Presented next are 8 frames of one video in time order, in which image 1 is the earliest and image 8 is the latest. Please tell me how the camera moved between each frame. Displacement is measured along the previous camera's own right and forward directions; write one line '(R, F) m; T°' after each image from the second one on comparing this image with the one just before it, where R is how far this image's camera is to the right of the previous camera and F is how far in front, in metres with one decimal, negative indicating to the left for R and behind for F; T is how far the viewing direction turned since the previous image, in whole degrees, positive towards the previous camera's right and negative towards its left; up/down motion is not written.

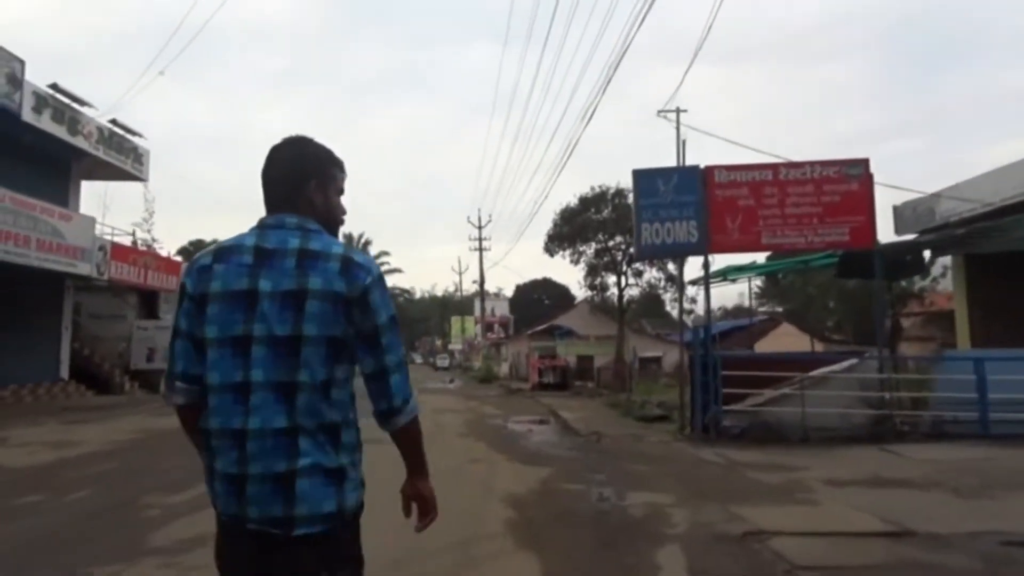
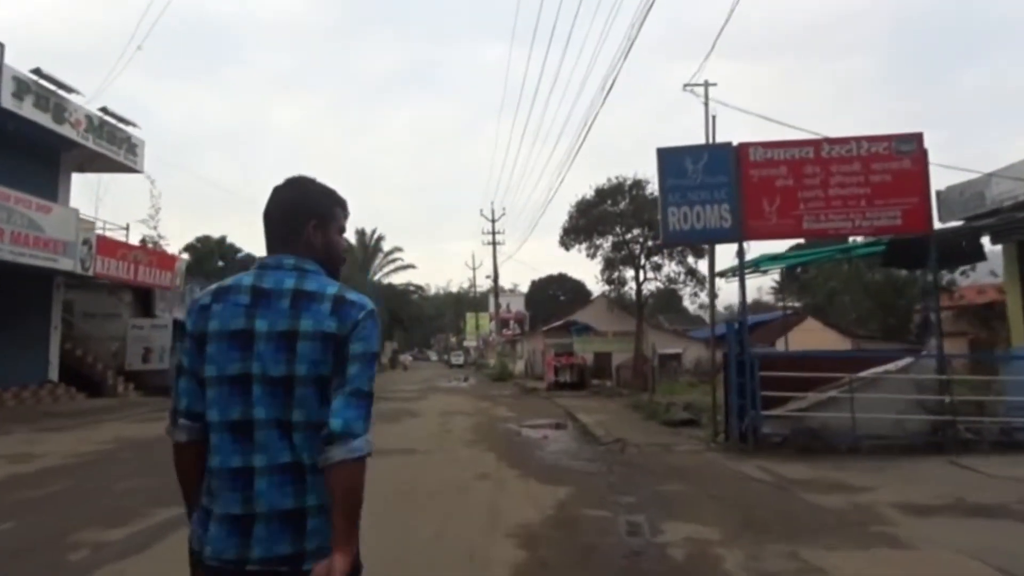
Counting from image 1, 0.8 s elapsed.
(+0.1, +1.6) m; -1°
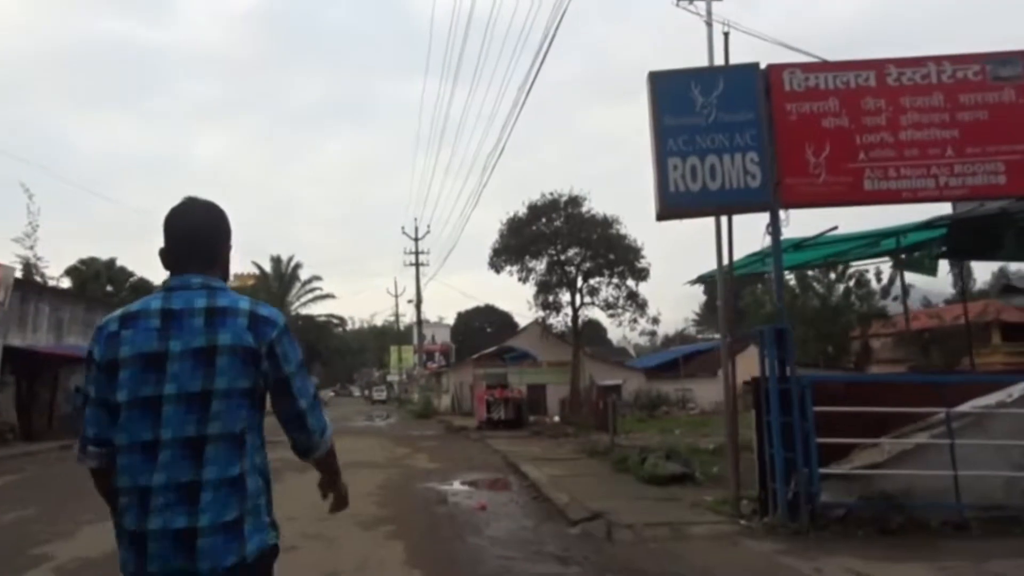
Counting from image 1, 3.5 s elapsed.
(+0.1, +5.1) m; +5°
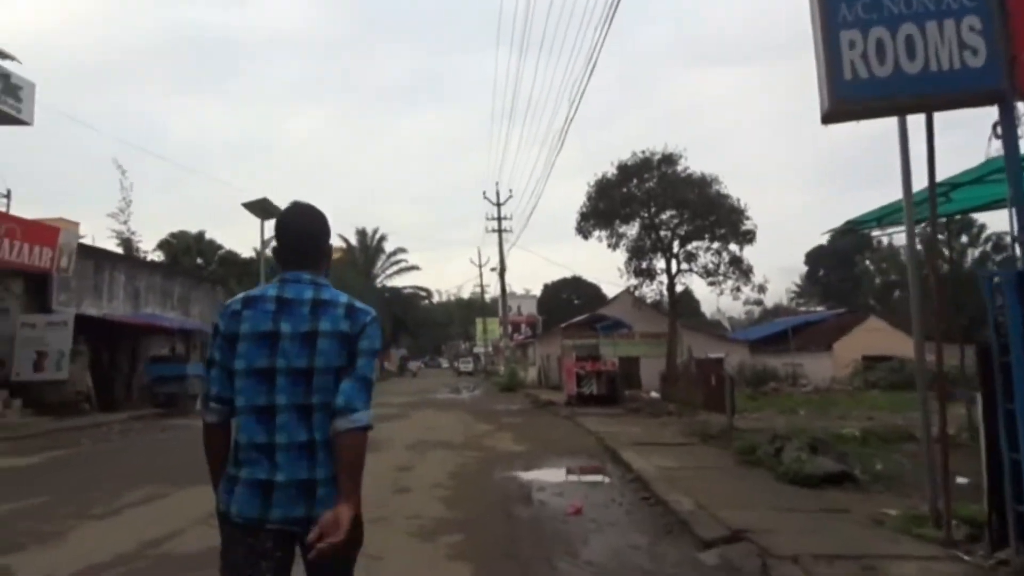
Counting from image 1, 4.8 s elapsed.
(-0.2, +2.6) m; -6°
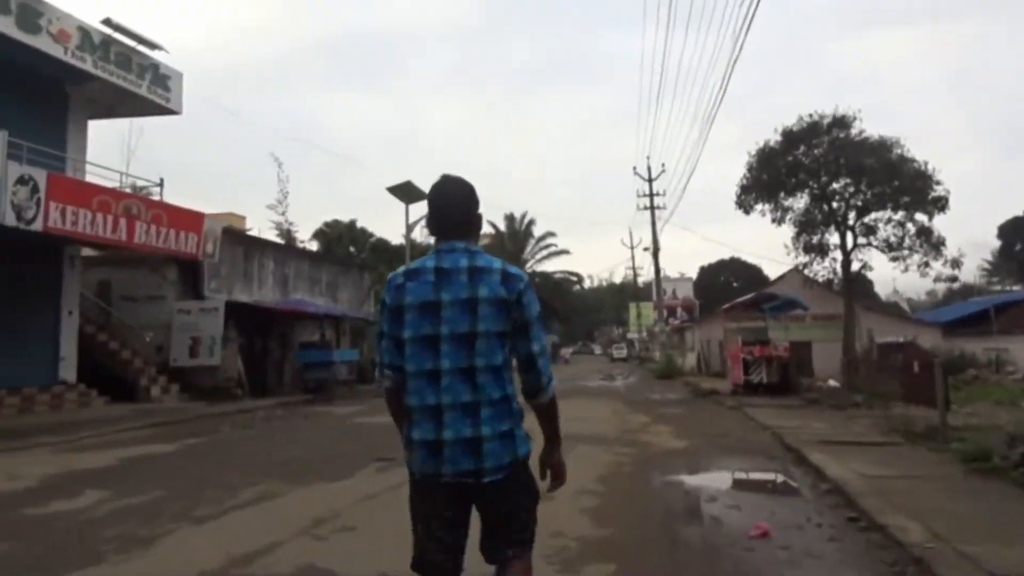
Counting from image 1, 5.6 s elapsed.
(0.0, +1.9) m; -11°
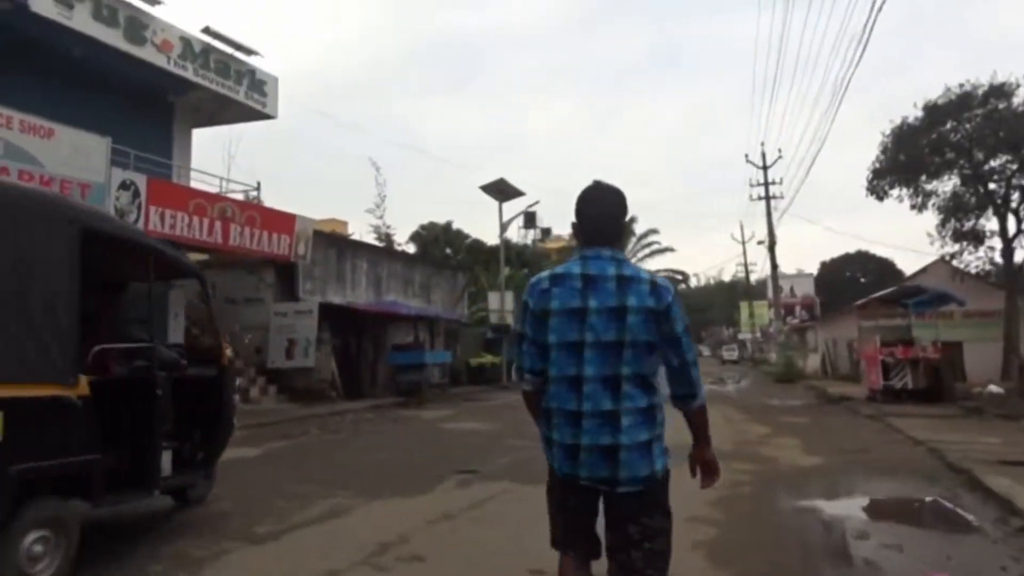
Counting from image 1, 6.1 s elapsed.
(+0.1, +1.5) m; -7°
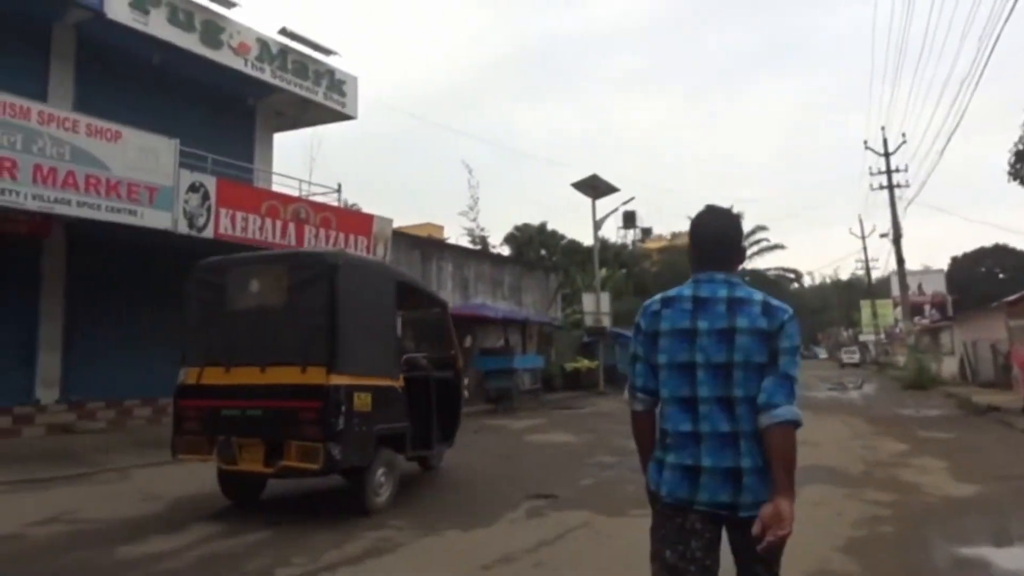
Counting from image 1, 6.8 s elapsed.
(+0.3, +1.6) m; -7°
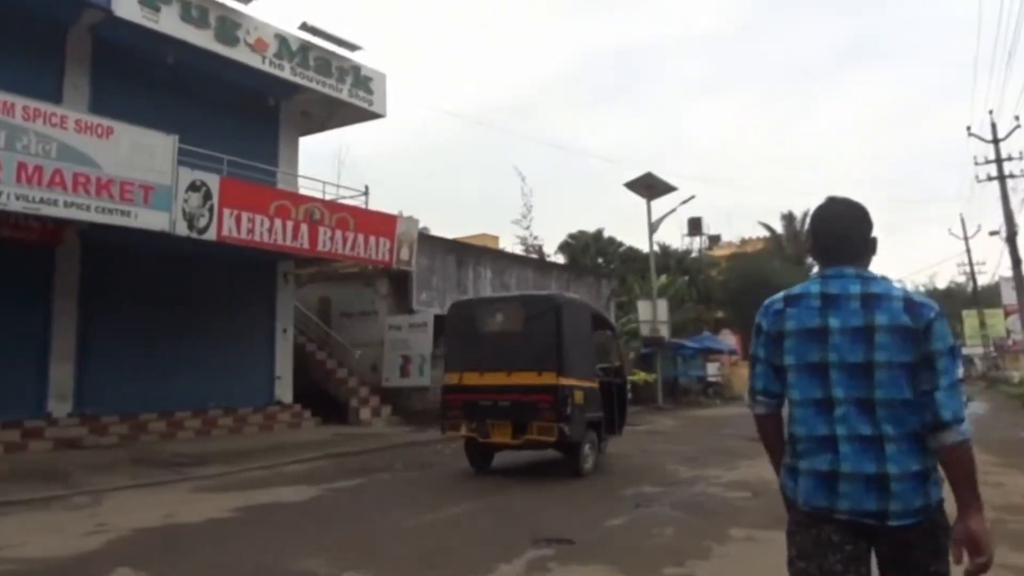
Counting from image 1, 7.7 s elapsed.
(+0.7, +2.1) m; -5°
